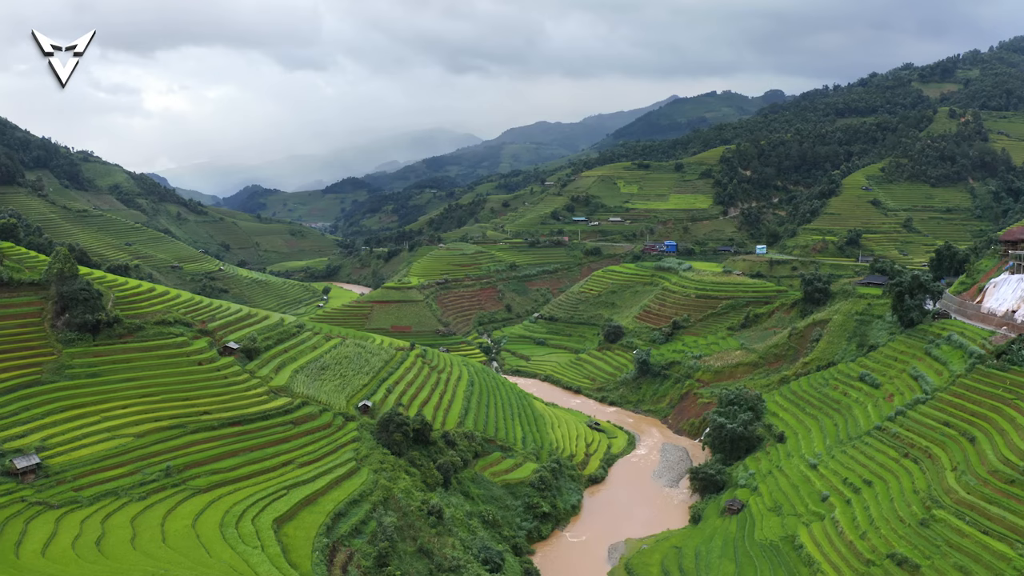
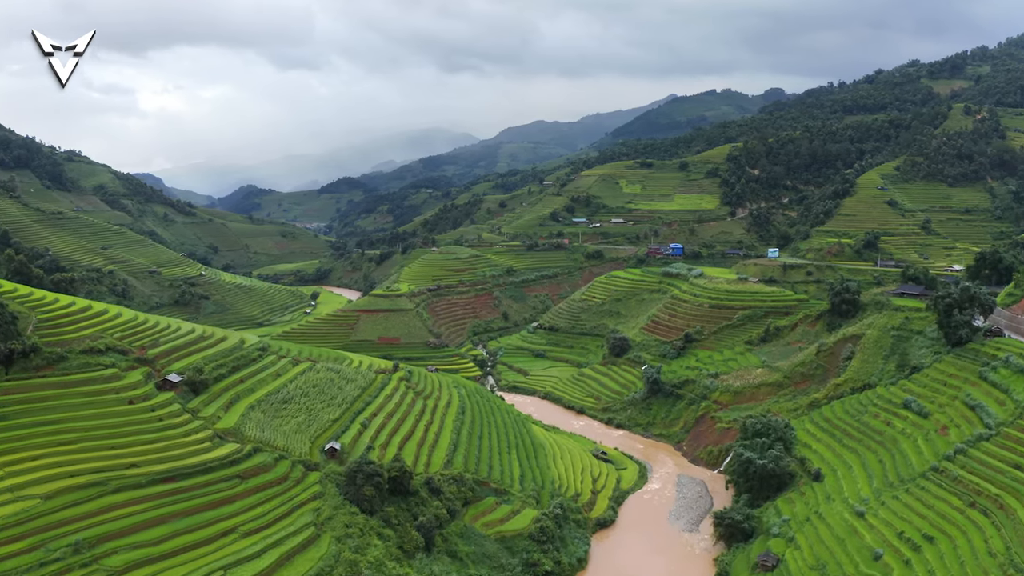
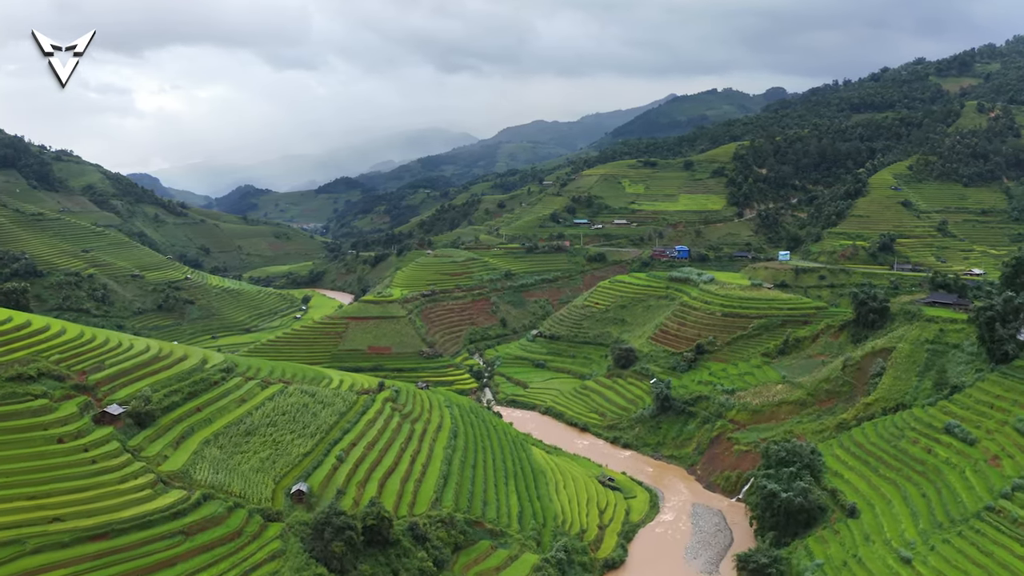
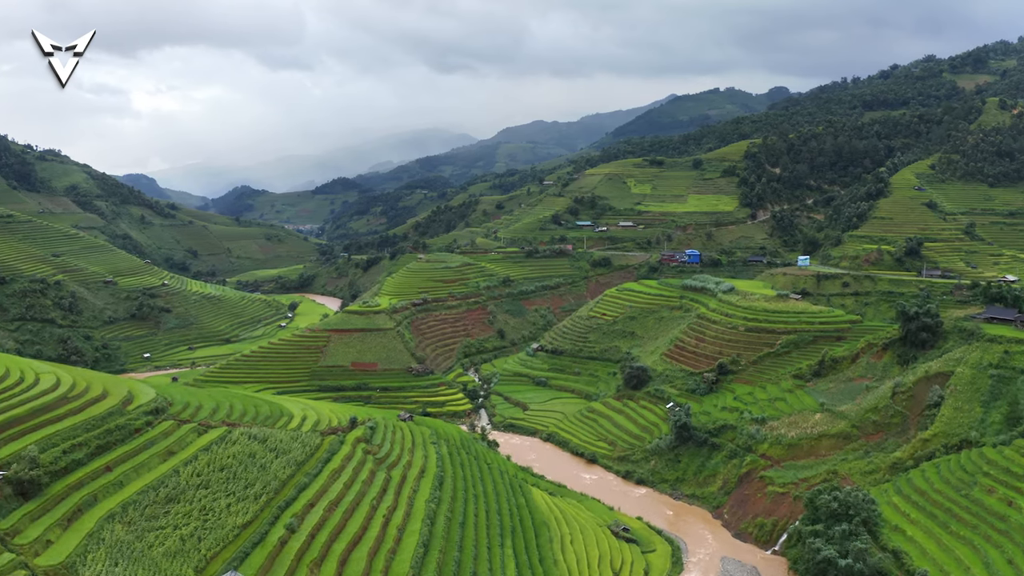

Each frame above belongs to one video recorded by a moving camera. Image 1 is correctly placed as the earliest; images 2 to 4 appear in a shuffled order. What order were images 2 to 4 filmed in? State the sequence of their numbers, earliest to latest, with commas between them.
2, 3, 4
